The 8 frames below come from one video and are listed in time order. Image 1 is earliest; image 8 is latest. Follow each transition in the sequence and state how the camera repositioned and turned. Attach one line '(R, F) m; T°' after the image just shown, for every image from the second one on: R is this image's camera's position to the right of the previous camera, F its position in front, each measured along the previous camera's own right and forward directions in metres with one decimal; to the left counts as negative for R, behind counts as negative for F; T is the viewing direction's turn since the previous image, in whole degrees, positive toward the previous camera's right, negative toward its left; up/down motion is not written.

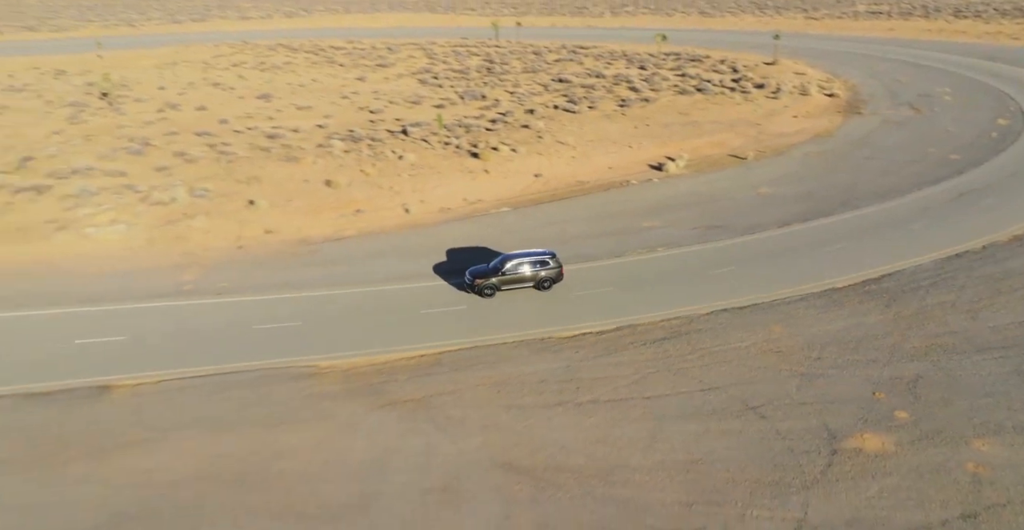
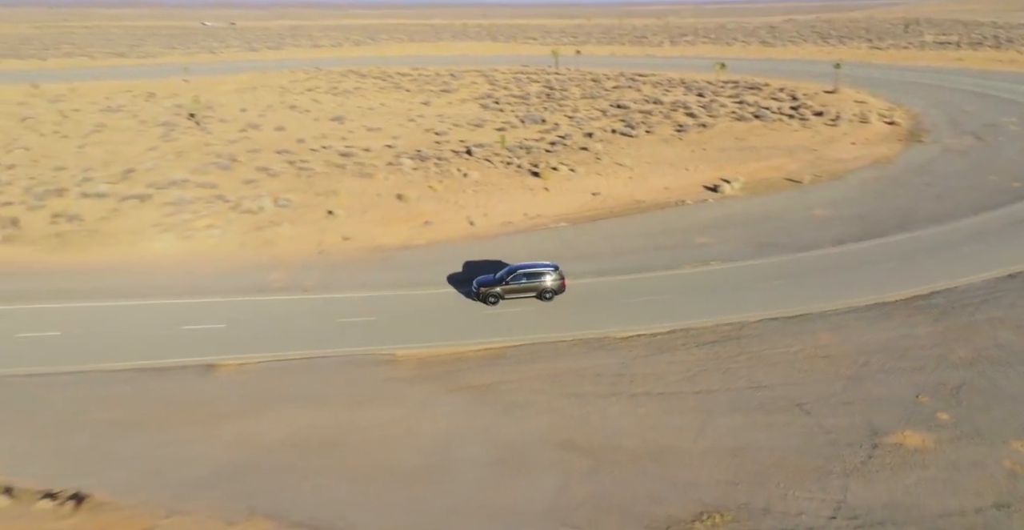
(-0.3, -1.4) m; -5°
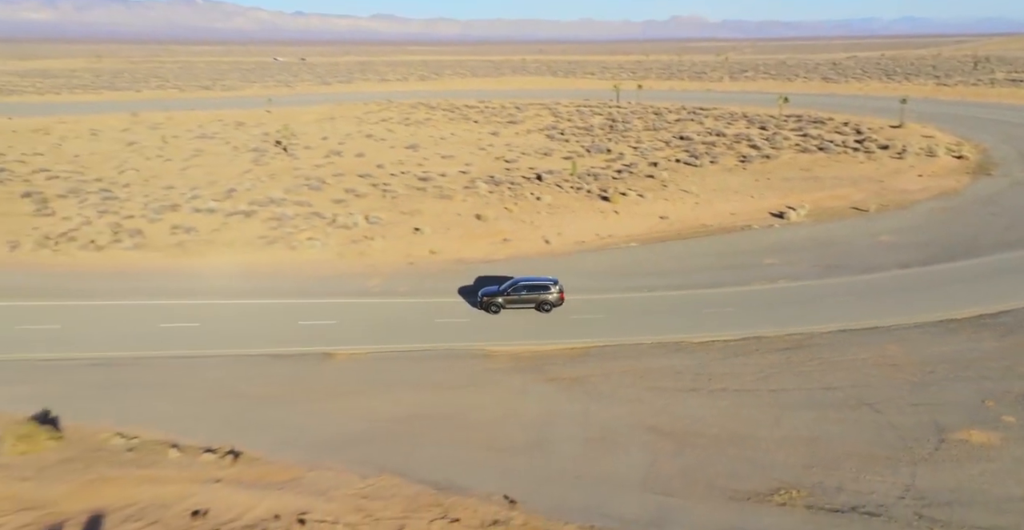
(-0.9, -1.8) m; -5°
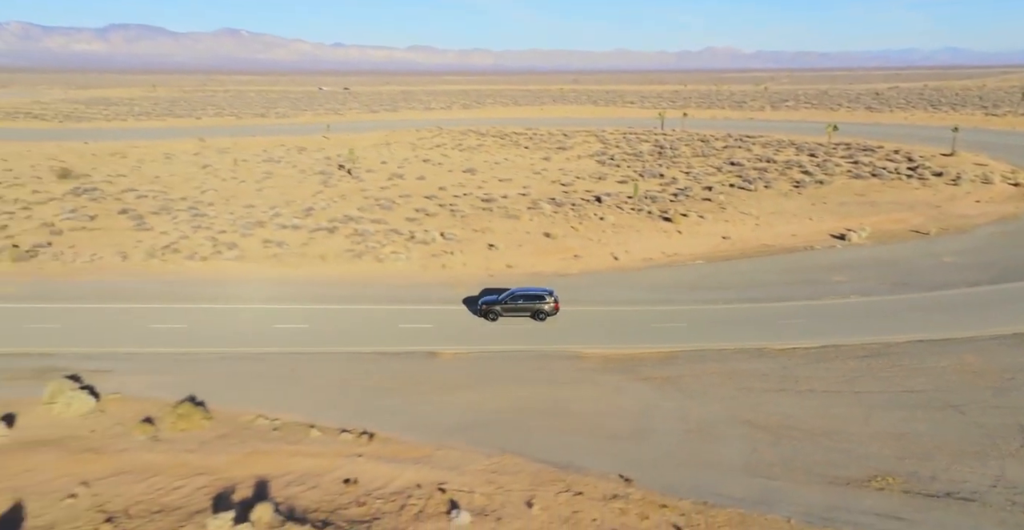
(-1.7, -1.5) m; -3°
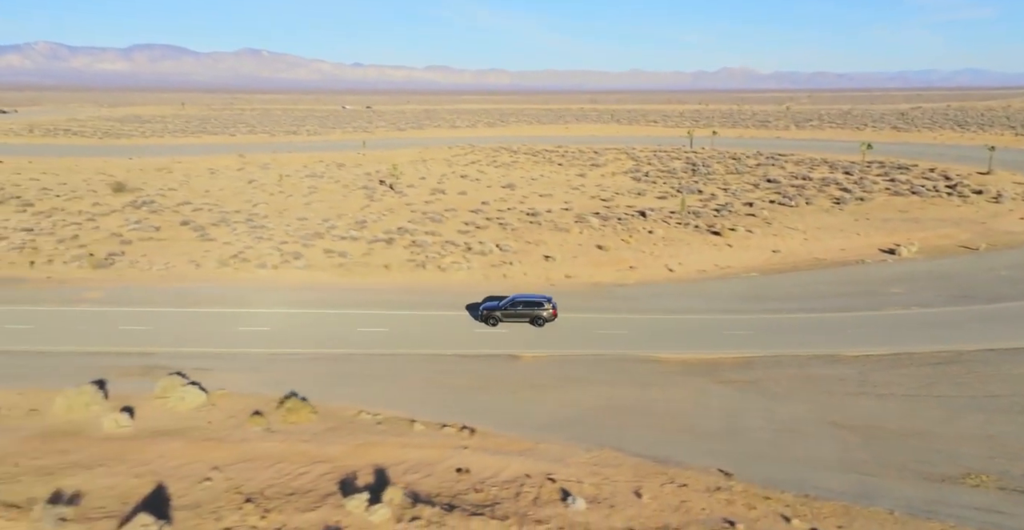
(-1.9, -0.8) m; -2°
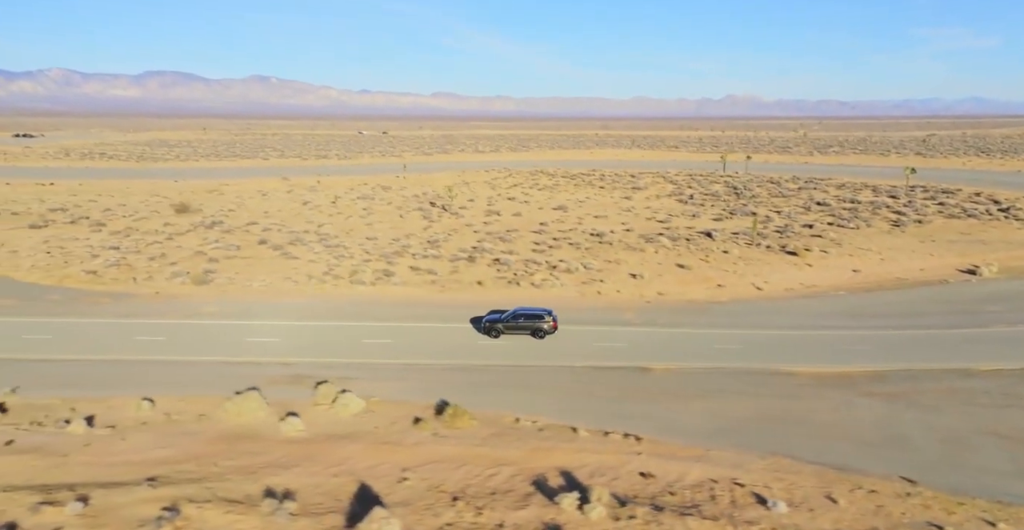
(-3.8, -0.6) m; -1°
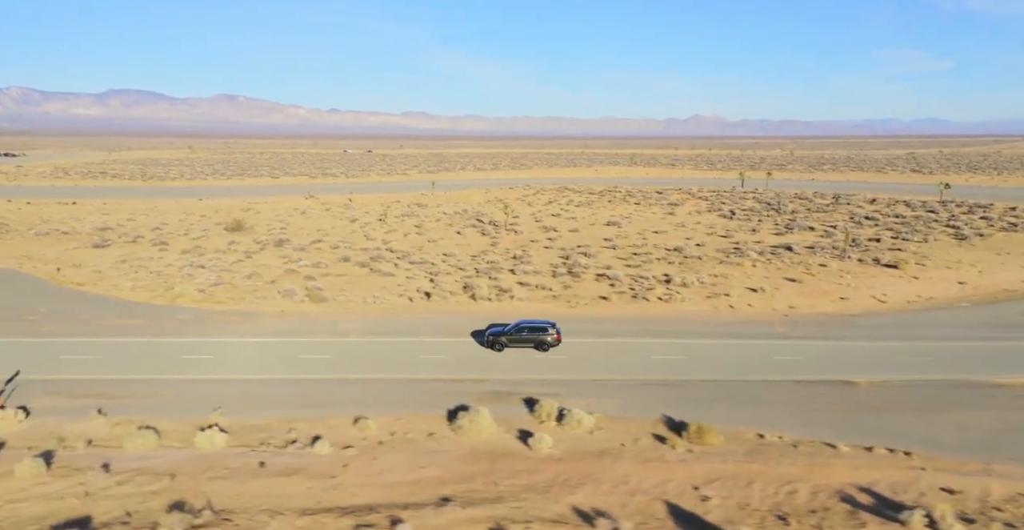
(-6.7, +0.5) m; +1°
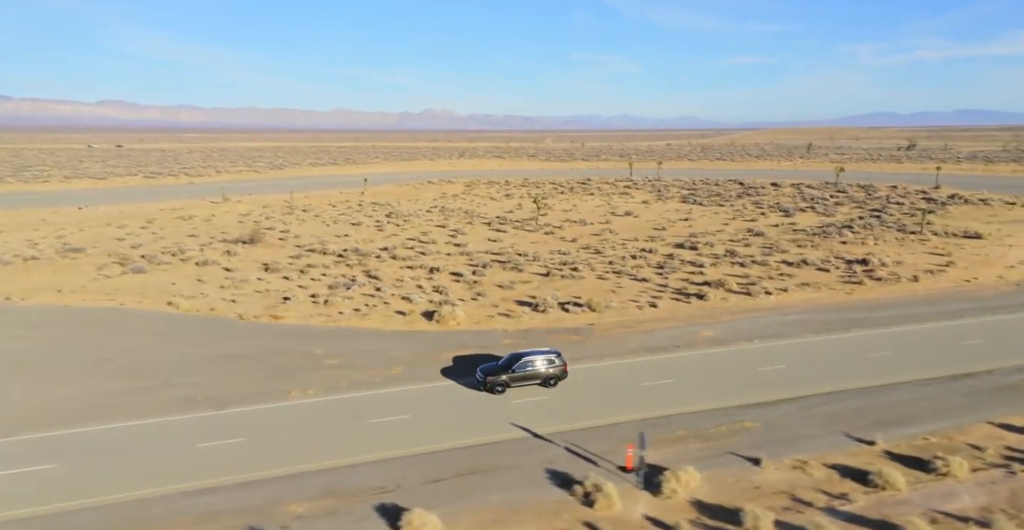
(-21.0, +5.5) m; +16°
